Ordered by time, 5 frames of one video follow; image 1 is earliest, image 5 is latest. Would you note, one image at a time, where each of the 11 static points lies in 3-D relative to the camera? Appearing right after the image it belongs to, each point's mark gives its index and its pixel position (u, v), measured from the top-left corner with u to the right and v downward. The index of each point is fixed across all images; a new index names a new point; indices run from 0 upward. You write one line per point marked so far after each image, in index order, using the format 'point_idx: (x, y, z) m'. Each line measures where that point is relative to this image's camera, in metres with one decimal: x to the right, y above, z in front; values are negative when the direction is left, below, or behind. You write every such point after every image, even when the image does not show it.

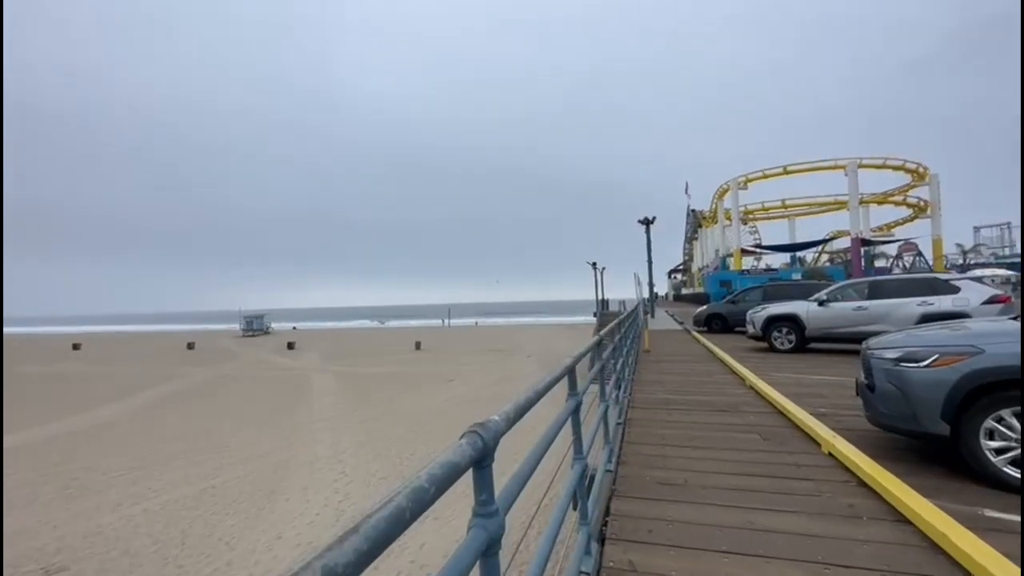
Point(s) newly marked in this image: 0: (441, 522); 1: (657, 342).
0: (-1.4, -4.4, +8.8) m
1: (+3.7, -1.4, +11.8) m
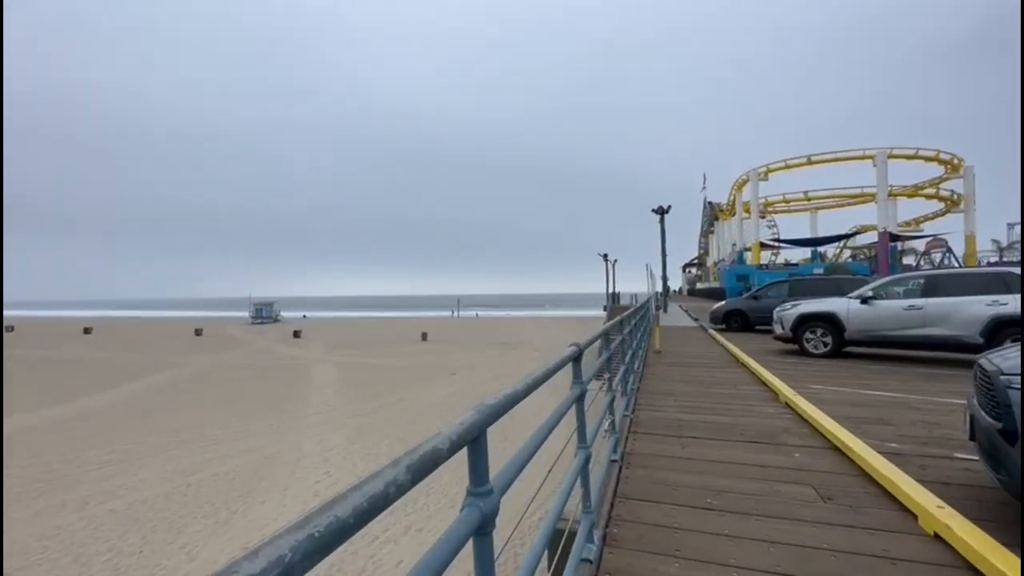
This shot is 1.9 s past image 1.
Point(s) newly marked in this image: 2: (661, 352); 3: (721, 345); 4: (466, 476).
0: (-1.5, -4.2, +8.0) m
1: (+3.7, -1.3, +10.8) m
2: (+2.9, -1.3, +9.0) m
3: (+4.5, -1.3, +9.7) m
4: (-1.0, -4.1, +10.0) m
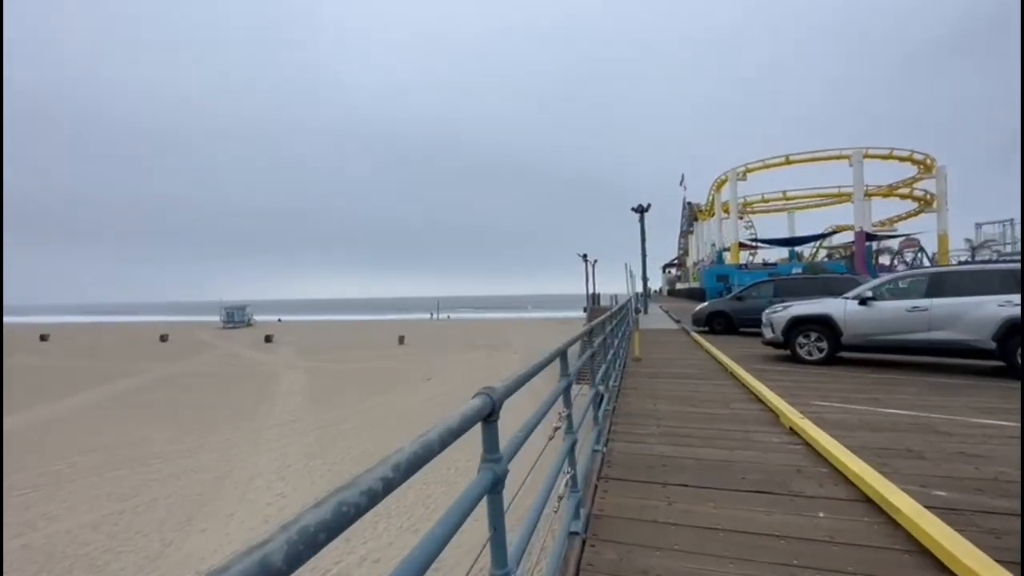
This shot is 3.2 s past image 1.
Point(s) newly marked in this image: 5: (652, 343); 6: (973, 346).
0: (-2.0, -4.3, +7.2) m
1: (+3.1, -1.3, +10.1) m
2: (+2.3, -1.3, +8.4) m
3: (+3.9, -1.3, +9.1) m
4: (-1.6, -4.1, +9.2) m
5: (+3.3, -1.3, +11.0) m
6: (+6.5, -0.8, +6.7) m
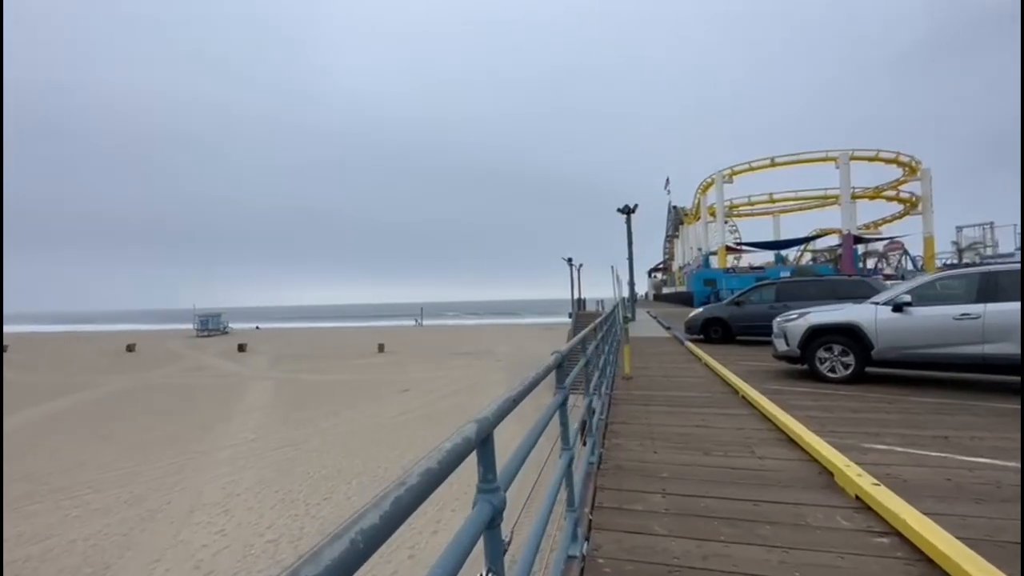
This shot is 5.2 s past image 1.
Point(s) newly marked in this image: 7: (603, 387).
0: (-2.4, -4.4, +6.0) m
1: (+2.6, -1.4, +9.1) m
2: (+1.9, -1.4, +7.3) m
3: (+3.4, -1.4, +8.1) m
4: (-2.0, -4.2, +8.0) m
5: (+2.8, -1.4, +10.0) m
6: (+6.1, -0.9, +5.8) m
7: (+1.2, -1.2, +5.9) m
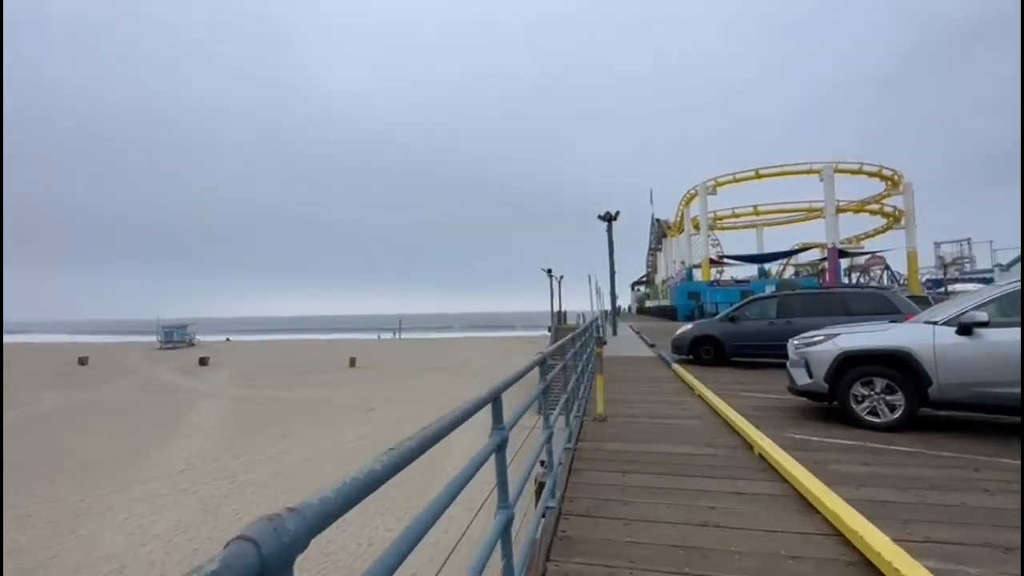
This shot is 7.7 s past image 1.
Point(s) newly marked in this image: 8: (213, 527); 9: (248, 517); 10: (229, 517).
0: (-3.0, -4.4, +4.4) m
1: (+1.9, -1.6, +7.8) m
2: (+1.2, -1.5, +6.0) m
3: (+2.7, -1.5, +6.8) m
4: (-2.7, -4.4, +6.5) m
5: (+2.1, -1.7, +8.7) m
6: (+5.6, -1.0, +4.6) m
7: (+0.6, -1.3, +4.6) m
8: (-6.1, -4.8, +9.4) m
9: (-5.6, -4.8, +9.8) m
10: (-6.0, -4.9, +9.8) m
